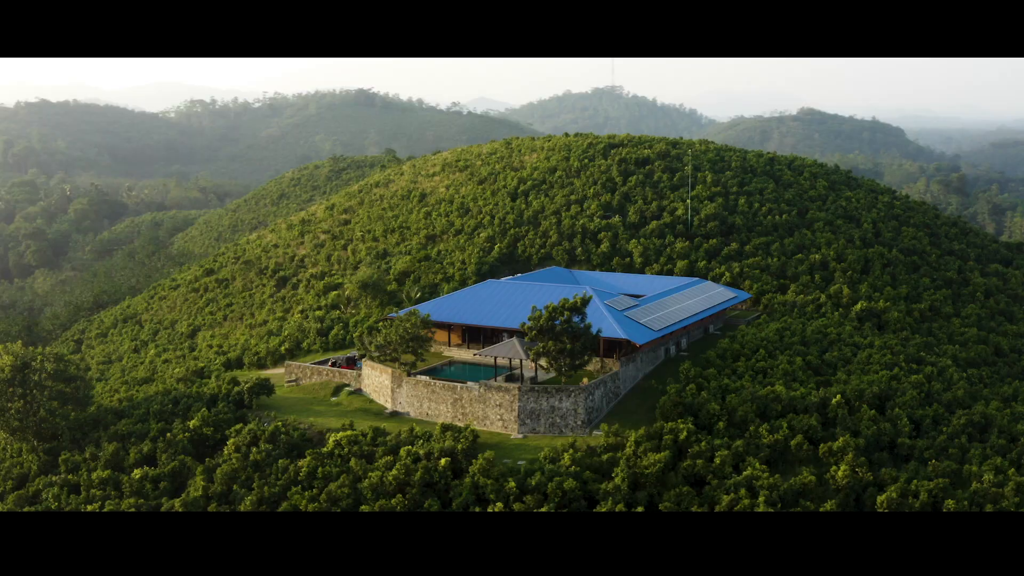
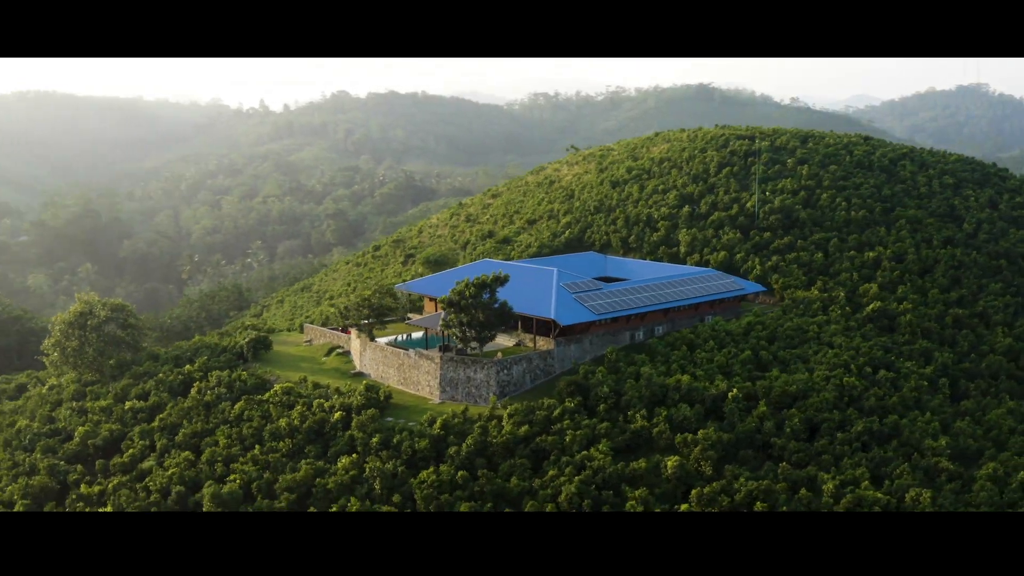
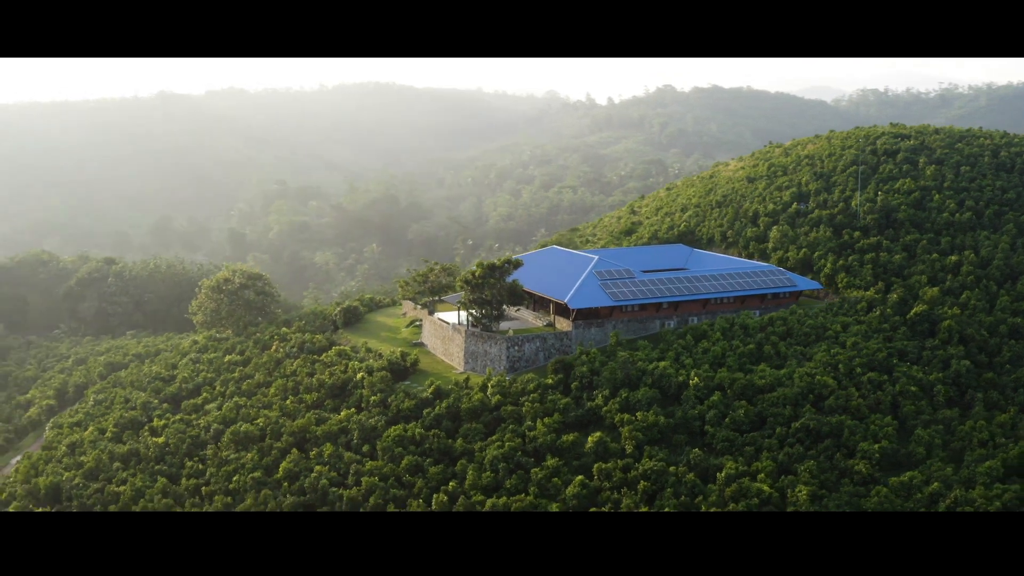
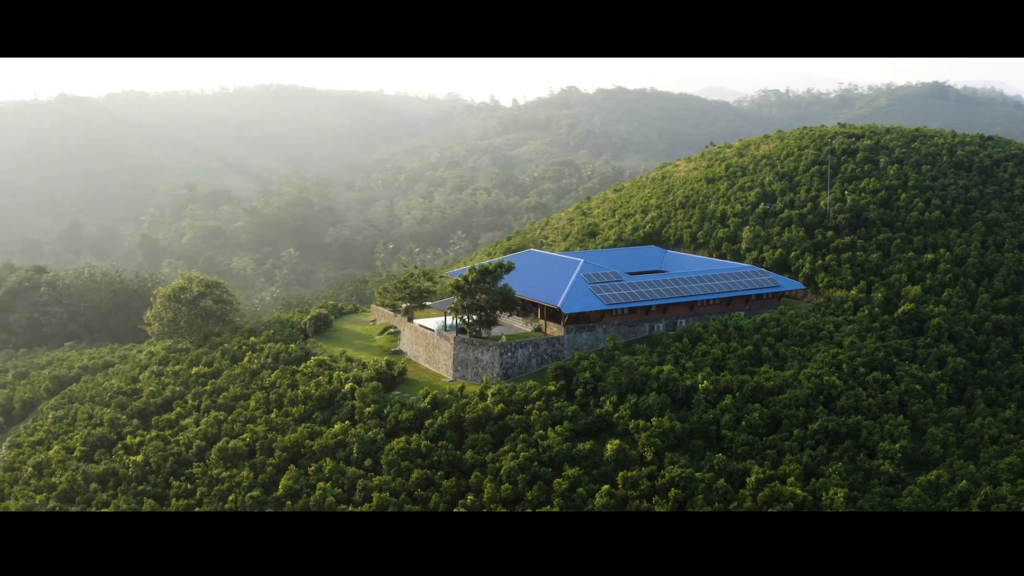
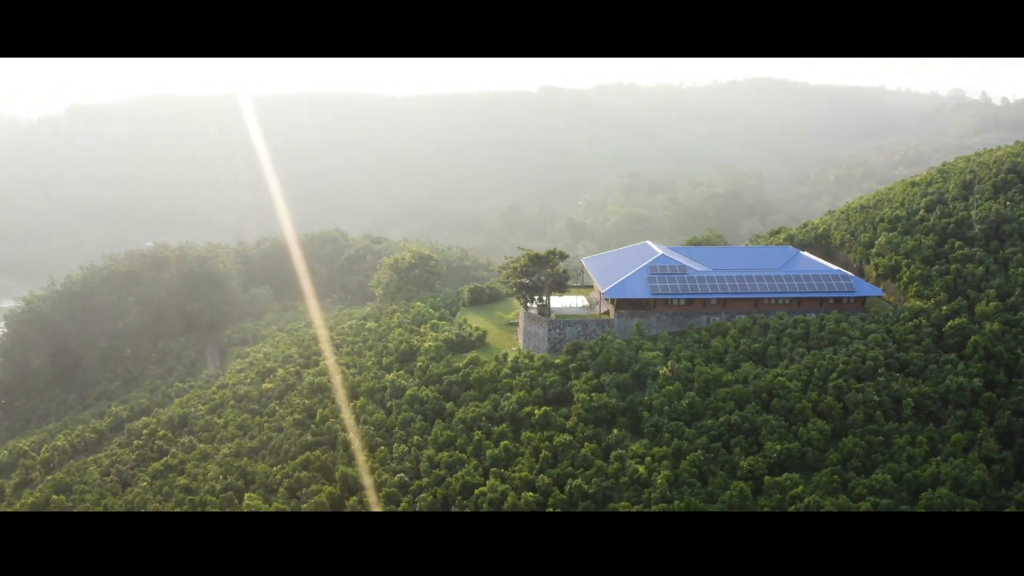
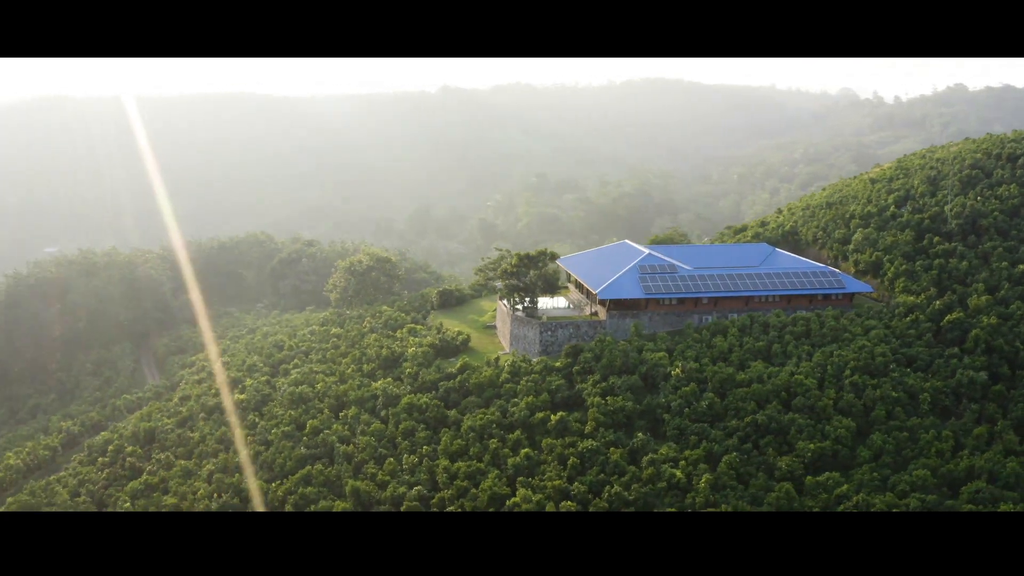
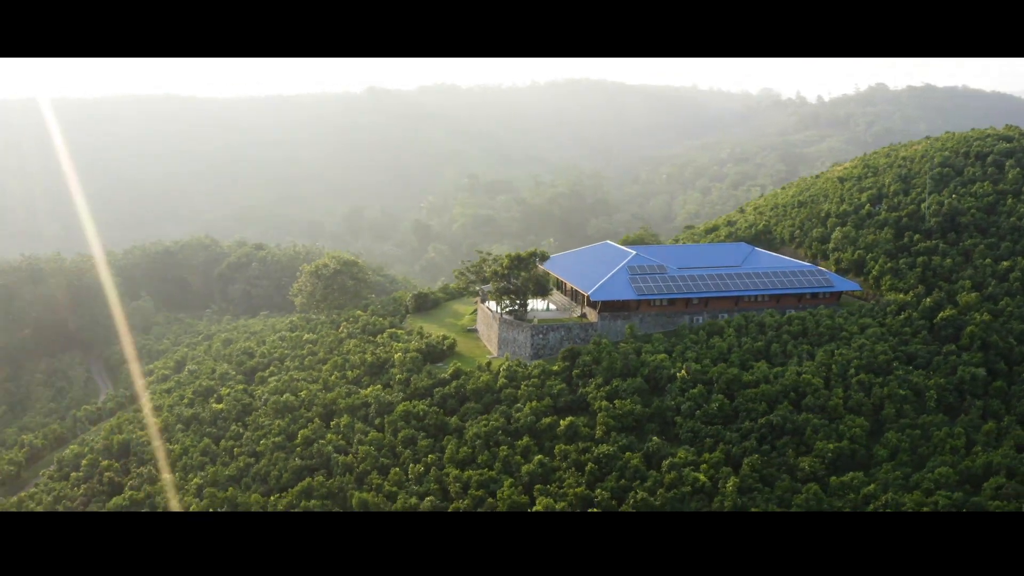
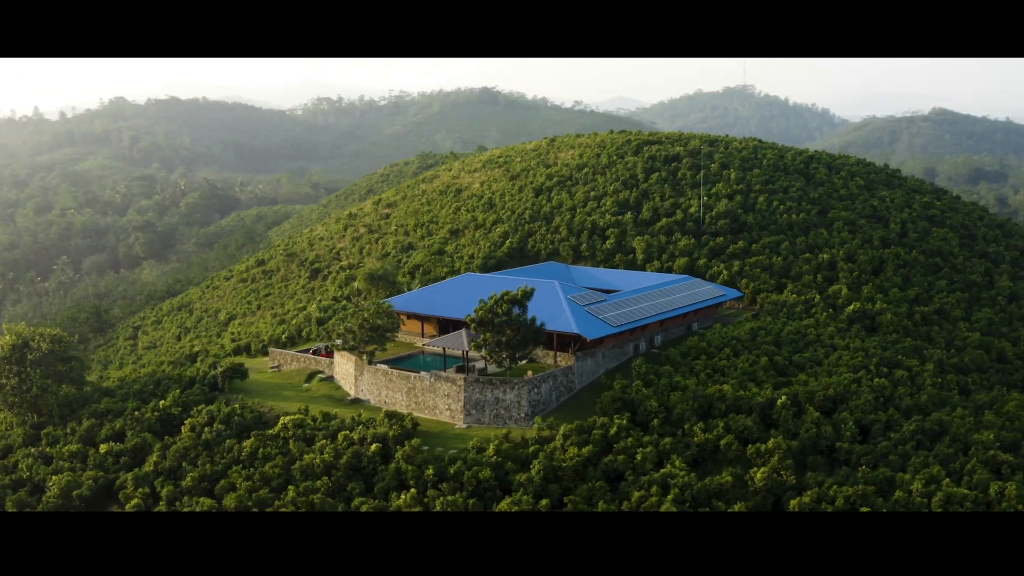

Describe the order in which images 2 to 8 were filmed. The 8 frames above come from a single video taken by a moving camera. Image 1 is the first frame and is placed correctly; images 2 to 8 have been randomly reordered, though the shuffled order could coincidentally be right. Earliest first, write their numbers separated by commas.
8, 2, 4, 3, 7, 6, 5
